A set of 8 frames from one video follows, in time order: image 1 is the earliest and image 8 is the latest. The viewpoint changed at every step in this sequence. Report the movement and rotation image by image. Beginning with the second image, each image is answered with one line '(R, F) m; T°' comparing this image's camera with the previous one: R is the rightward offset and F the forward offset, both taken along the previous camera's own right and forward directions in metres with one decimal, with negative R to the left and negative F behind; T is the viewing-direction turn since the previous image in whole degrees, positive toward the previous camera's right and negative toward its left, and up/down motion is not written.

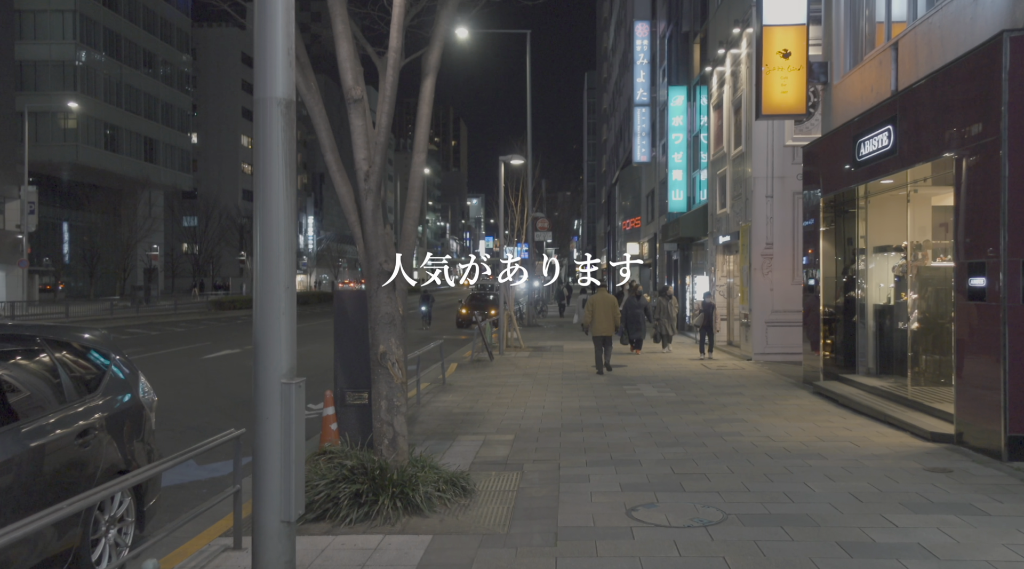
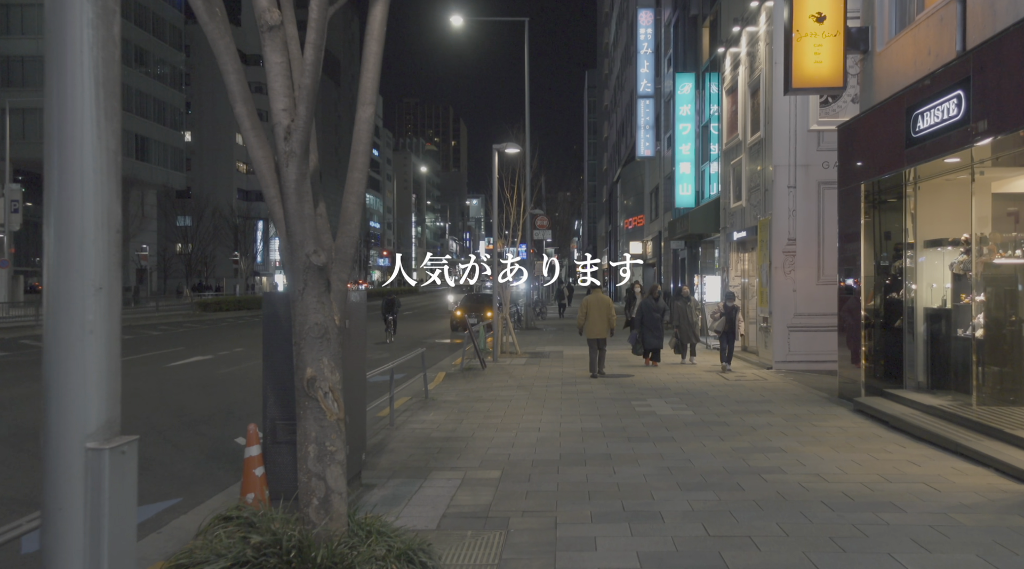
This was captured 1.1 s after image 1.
(+0.1, +1.8) m; 0°
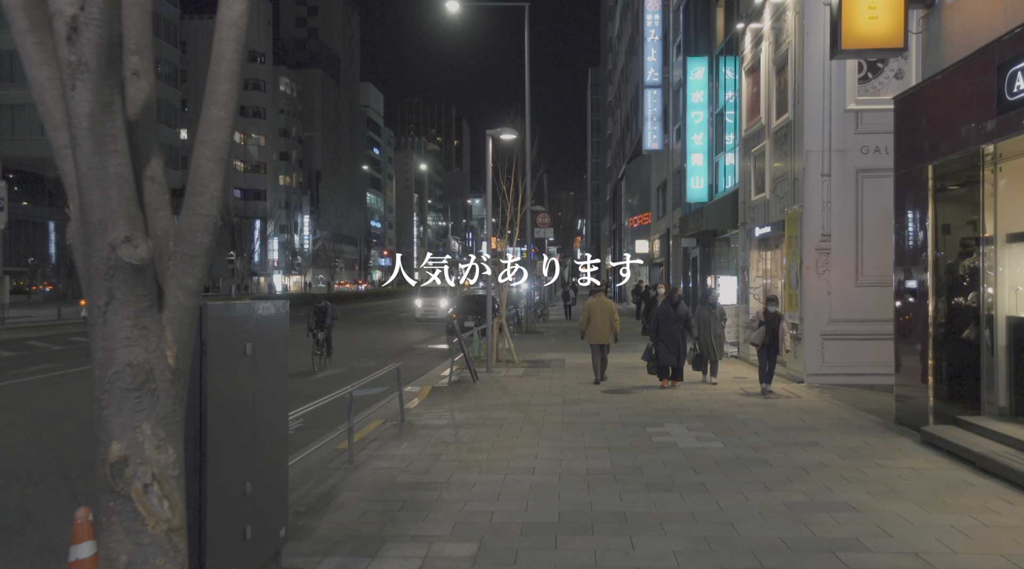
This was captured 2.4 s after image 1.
(+0.1, +2.0) m; 0°
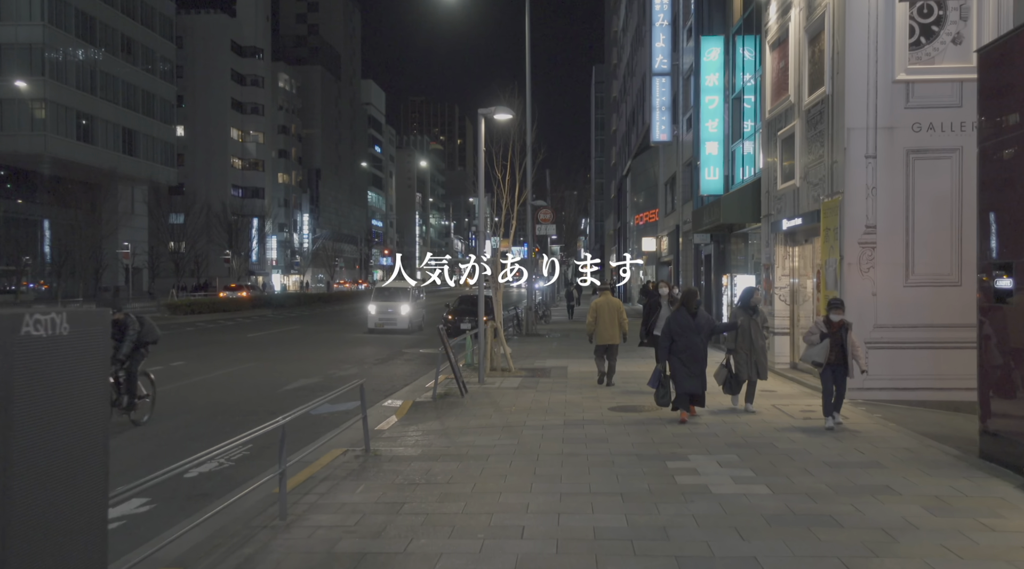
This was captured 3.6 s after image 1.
(+0.2, +2.0) m; 0°
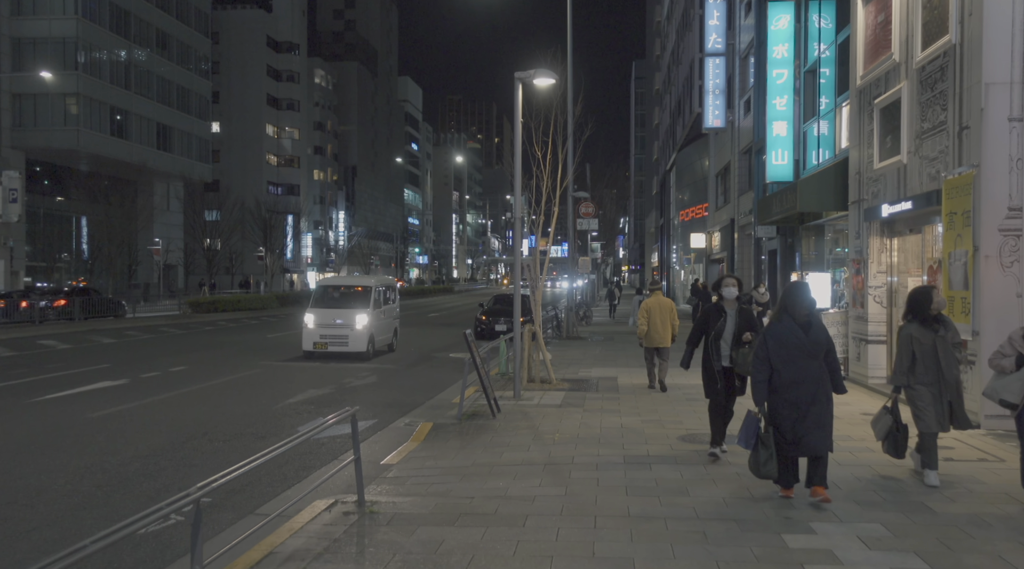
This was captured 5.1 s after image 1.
(-0.1, +2.4) m; -3°
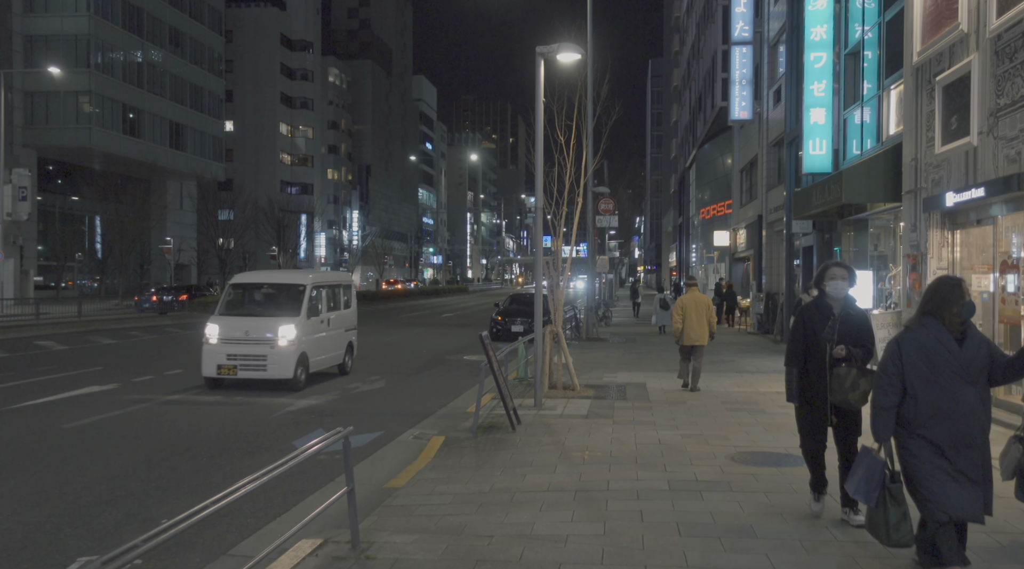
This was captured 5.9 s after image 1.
(-0.1, +1.2) m; -1°
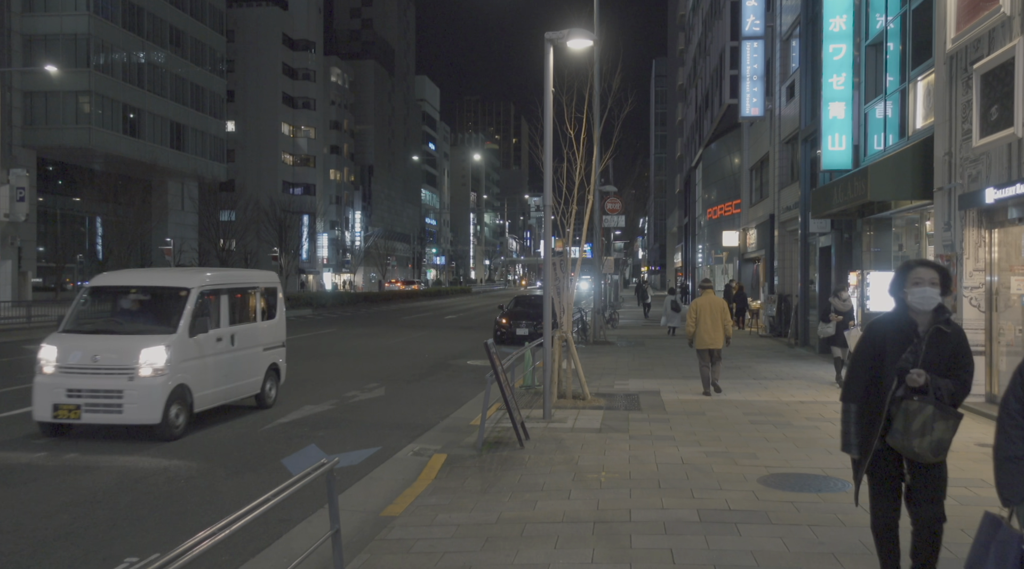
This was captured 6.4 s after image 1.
(-0.1, +0.8) m; 0°
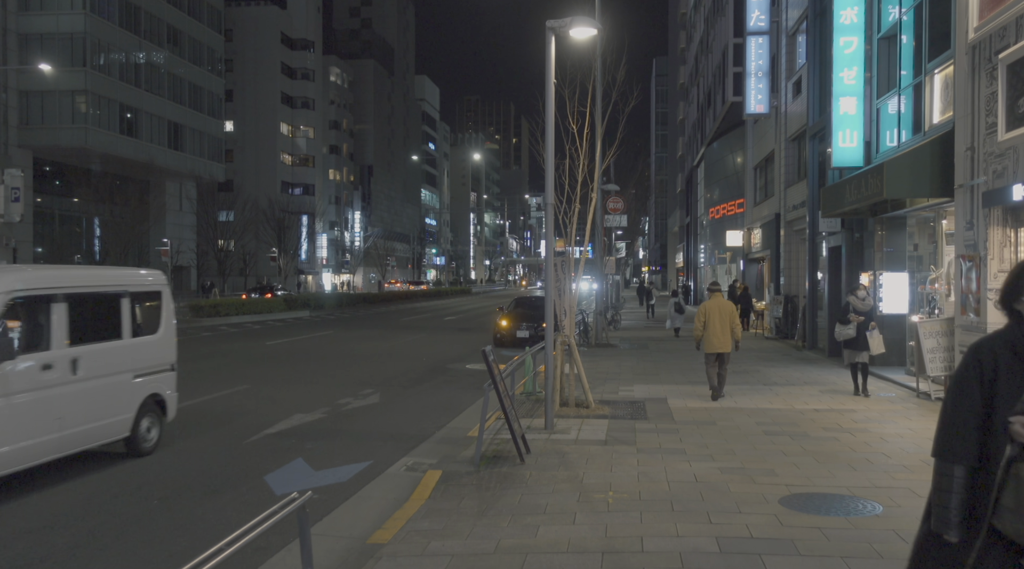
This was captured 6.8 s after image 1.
(0.0, +0.6) m; 0°
